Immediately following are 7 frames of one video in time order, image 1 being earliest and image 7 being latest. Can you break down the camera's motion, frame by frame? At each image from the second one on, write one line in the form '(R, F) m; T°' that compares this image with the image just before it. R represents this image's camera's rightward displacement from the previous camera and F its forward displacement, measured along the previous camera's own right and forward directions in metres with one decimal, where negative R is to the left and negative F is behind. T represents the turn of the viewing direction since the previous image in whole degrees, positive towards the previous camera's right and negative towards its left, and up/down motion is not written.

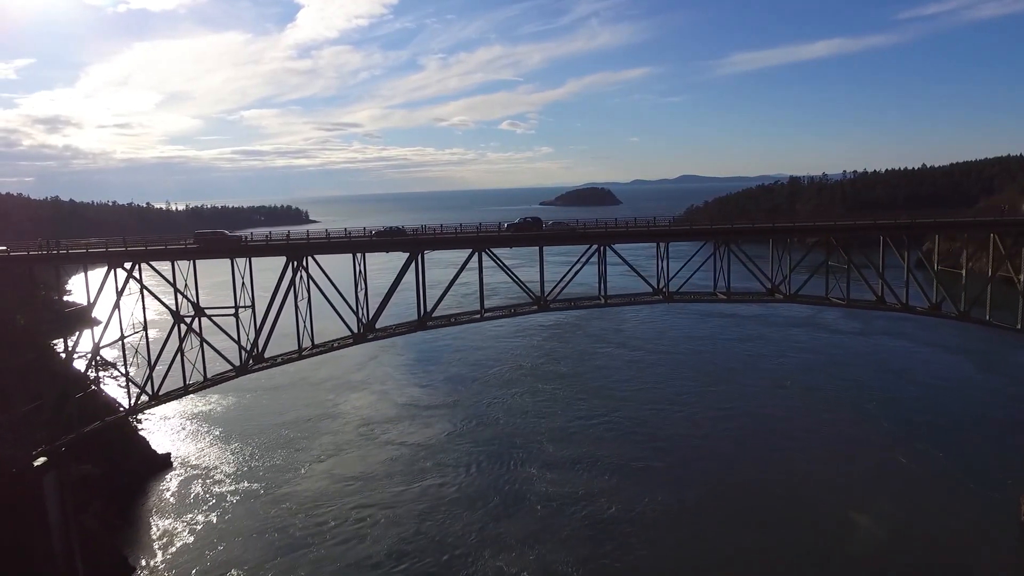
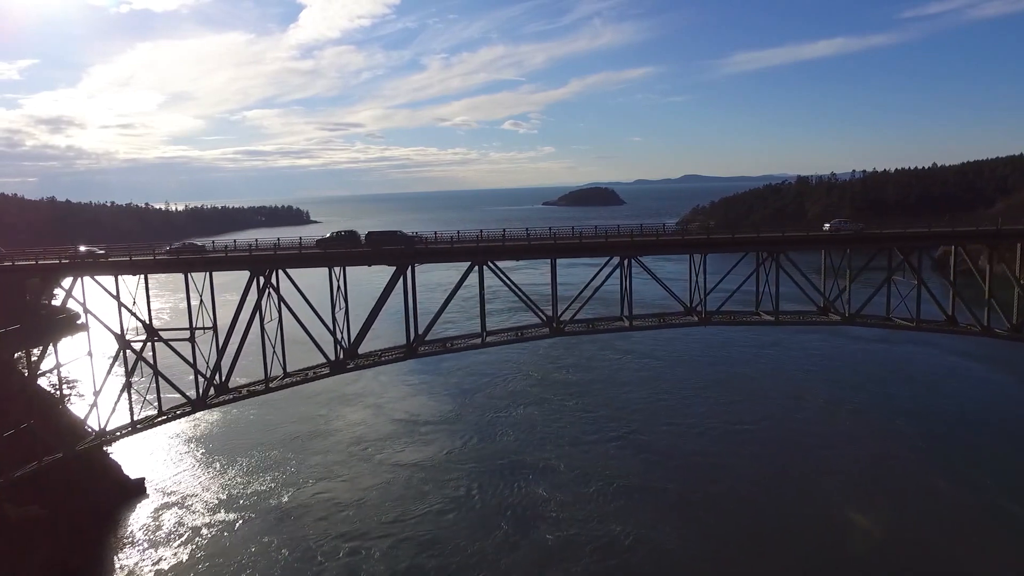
(-0.1, +2.0) m; 0°
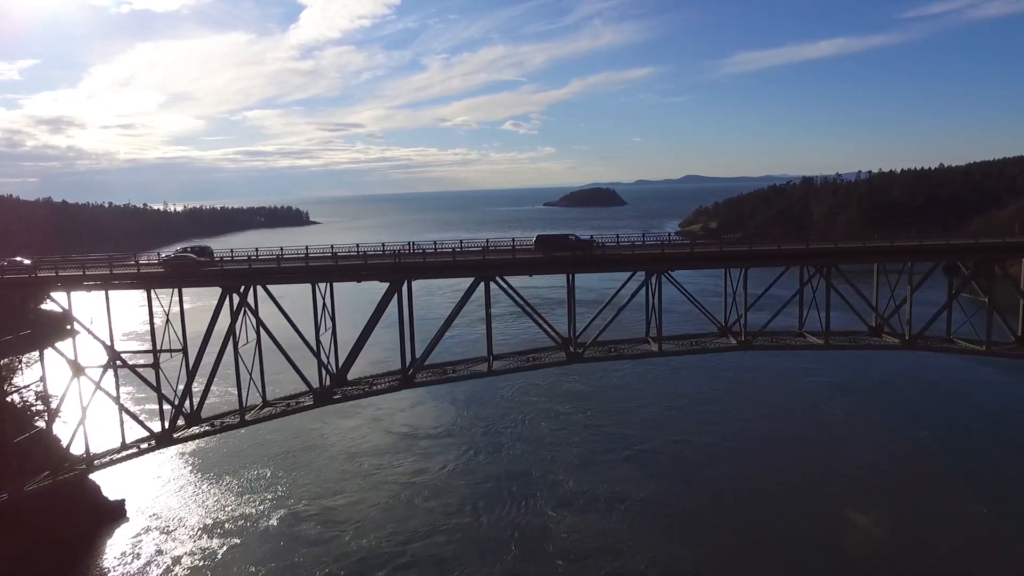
(-0.2, +1.4) m; 0°
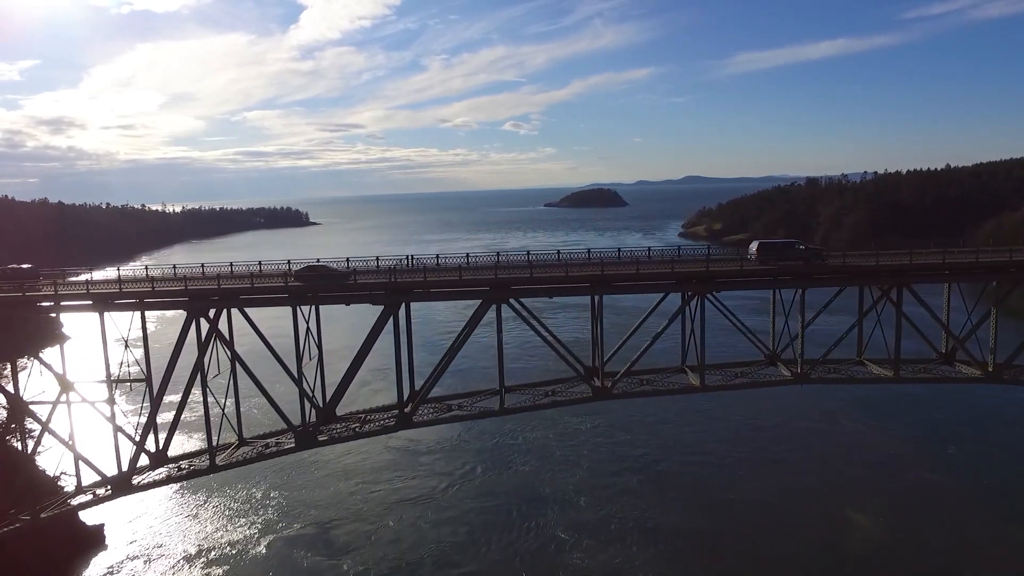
(-0.2, +1.4) m; 0°
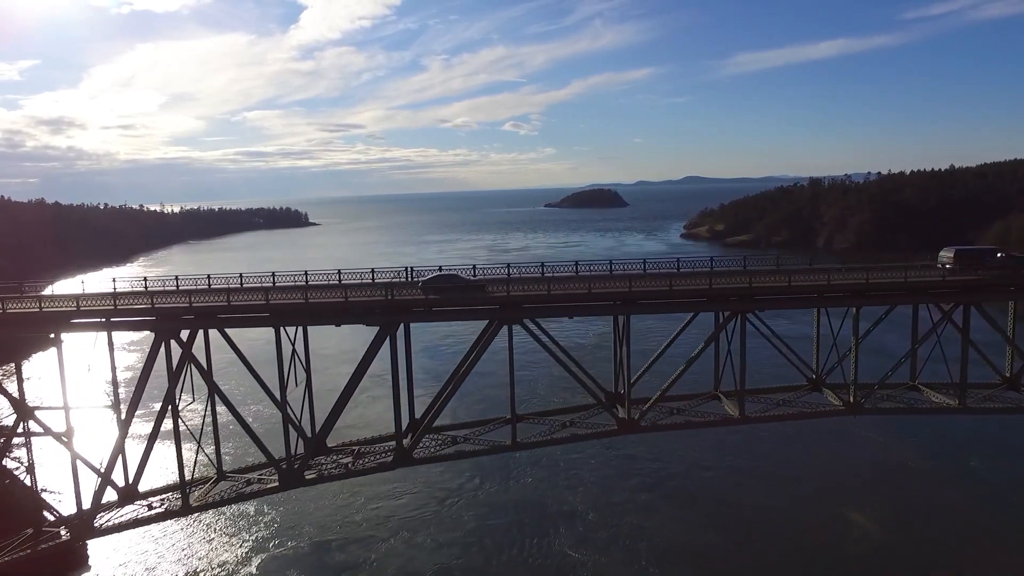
(-0.1, +0.9) m; 0°
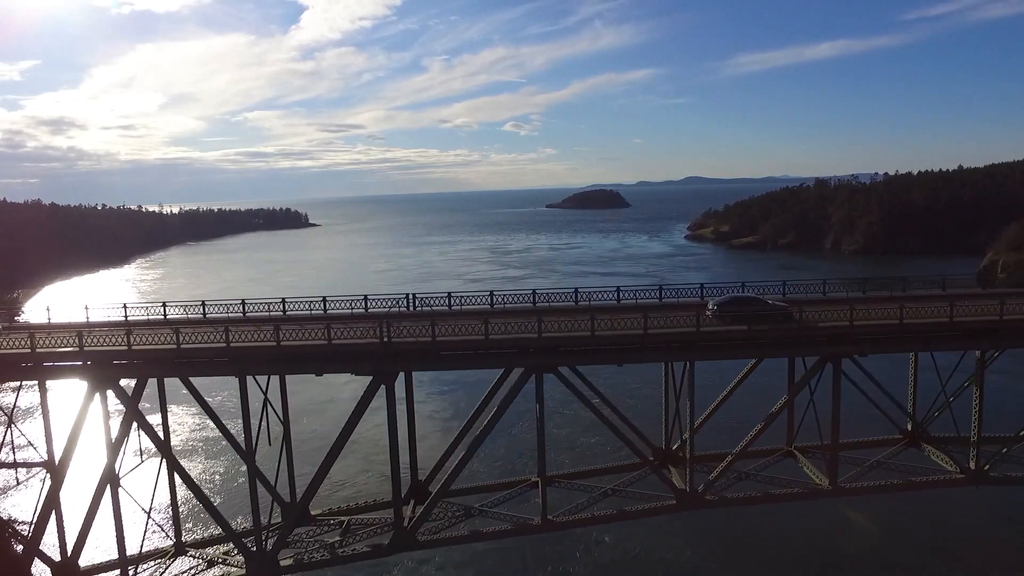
(-0.3, +1.5) m; 0°
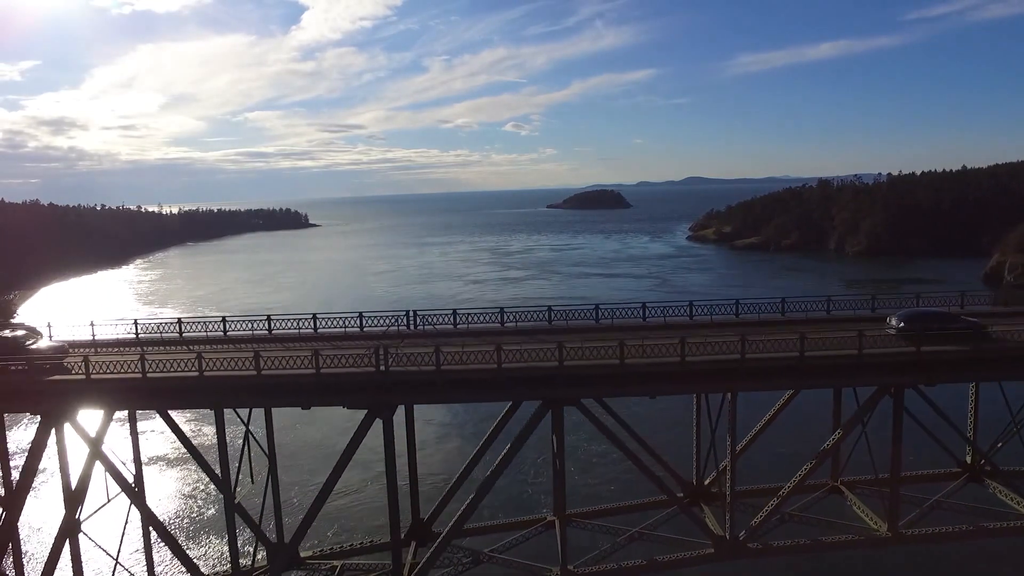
(-0.1, +0.7) m; 0°
